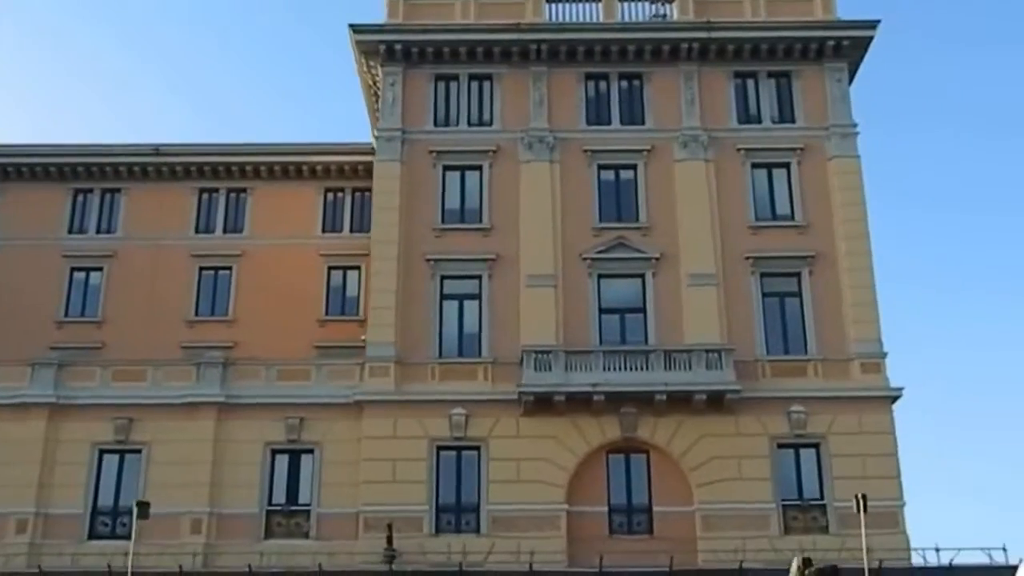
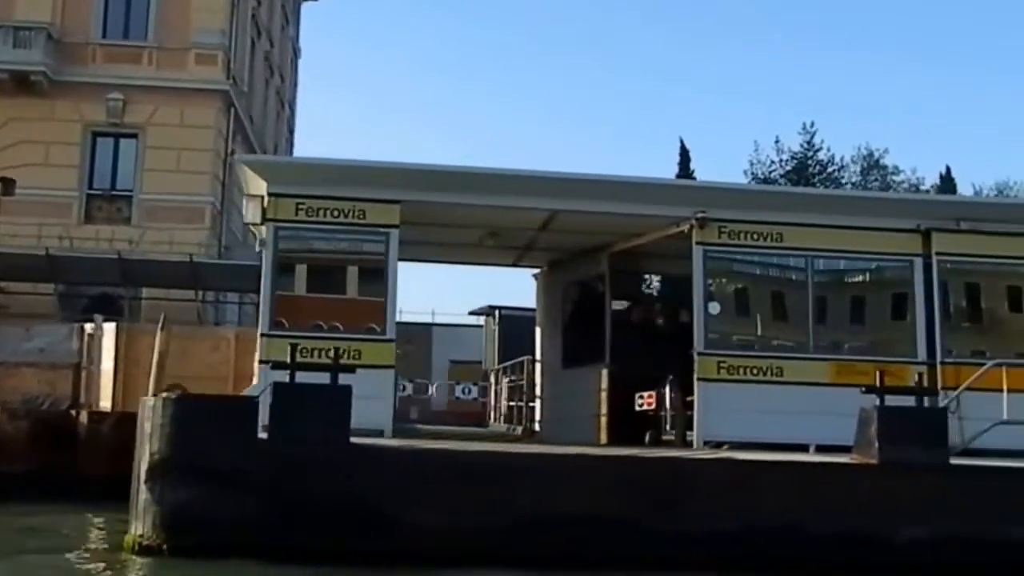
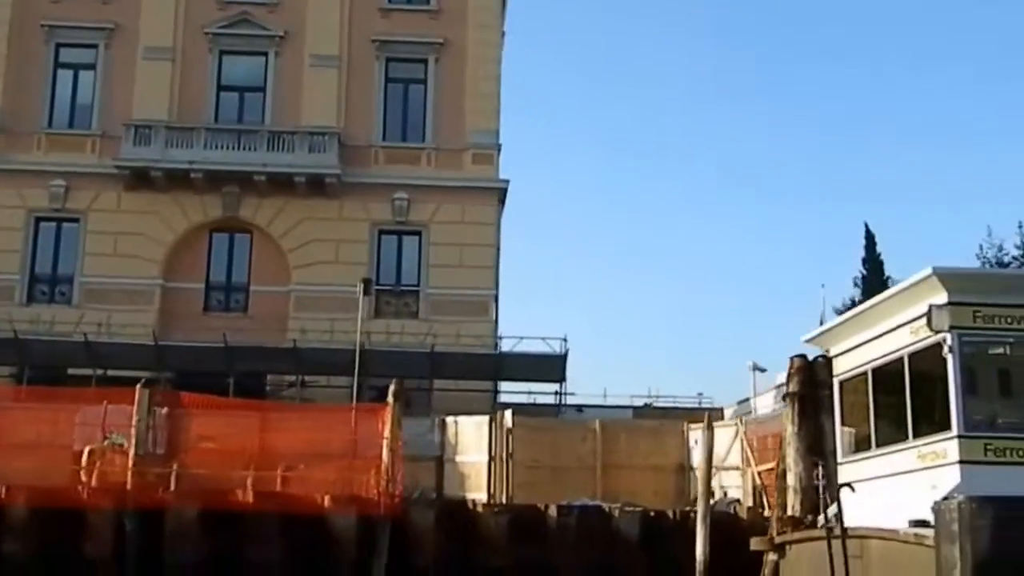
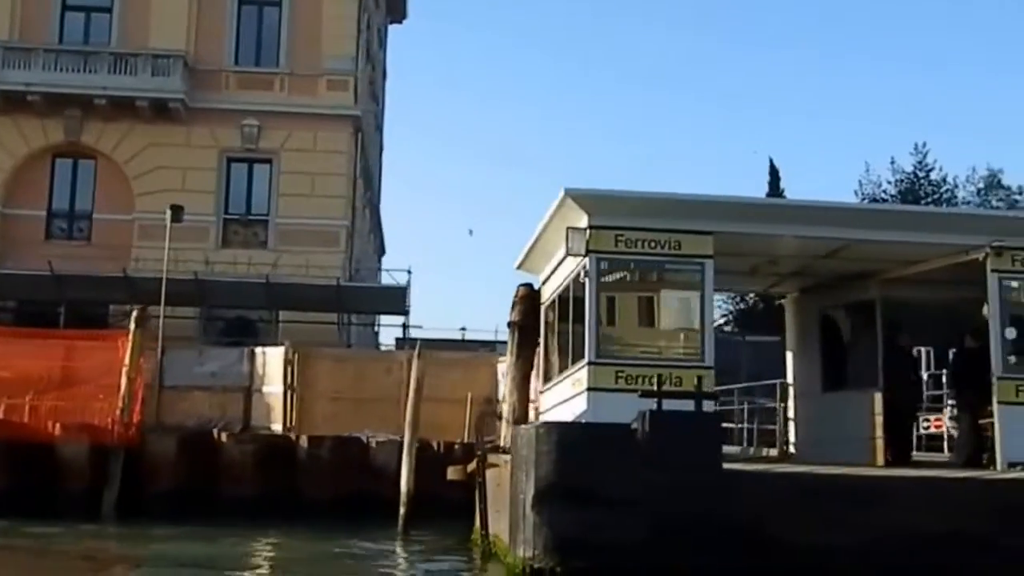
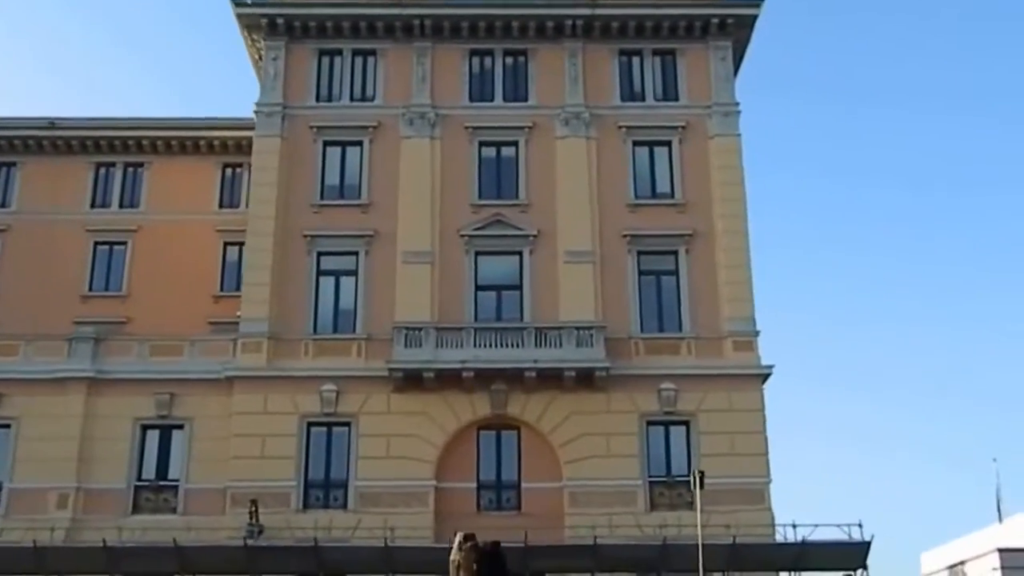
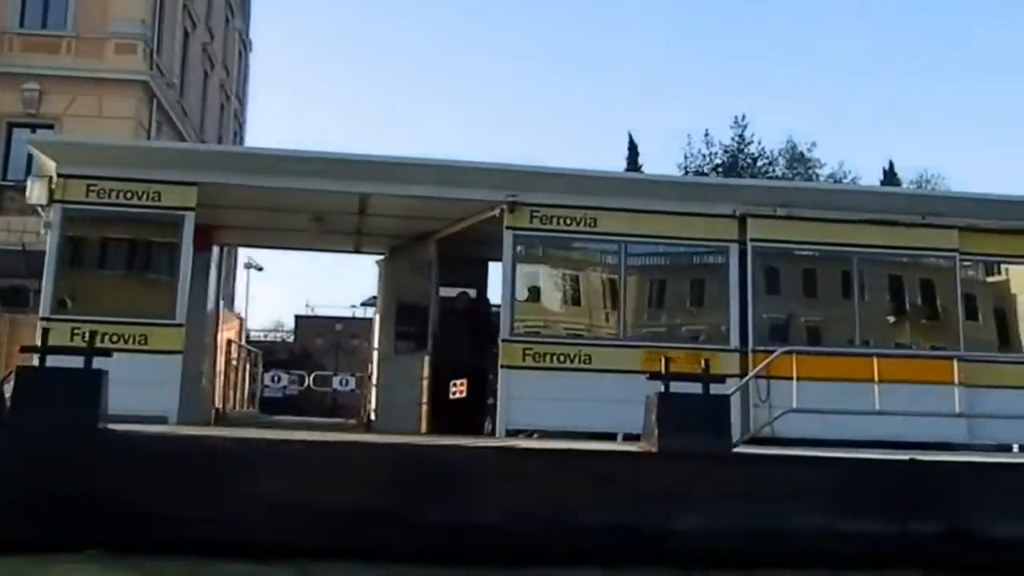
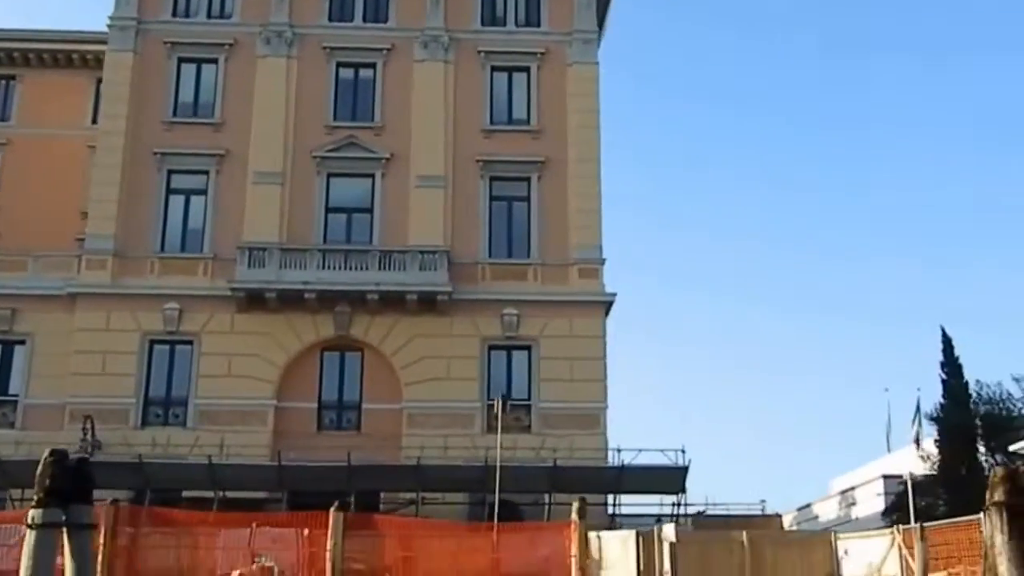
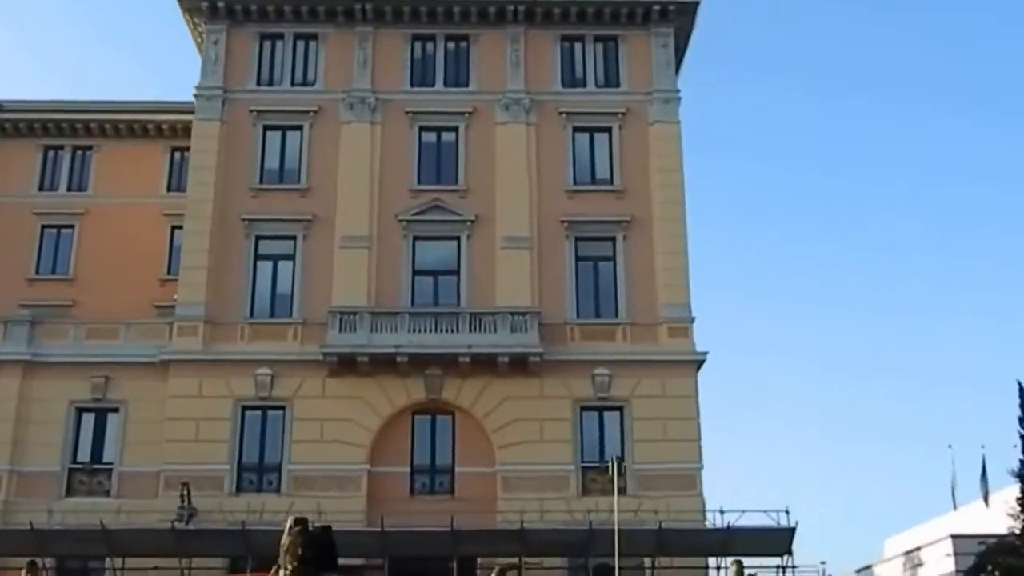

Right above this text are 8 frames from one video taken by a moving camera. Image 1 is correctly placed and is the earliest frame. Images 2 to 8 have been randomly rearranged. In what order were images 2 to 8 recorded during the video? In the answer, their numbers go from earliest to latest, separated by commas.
5, 8, 7, 3, 4, 2, 6
